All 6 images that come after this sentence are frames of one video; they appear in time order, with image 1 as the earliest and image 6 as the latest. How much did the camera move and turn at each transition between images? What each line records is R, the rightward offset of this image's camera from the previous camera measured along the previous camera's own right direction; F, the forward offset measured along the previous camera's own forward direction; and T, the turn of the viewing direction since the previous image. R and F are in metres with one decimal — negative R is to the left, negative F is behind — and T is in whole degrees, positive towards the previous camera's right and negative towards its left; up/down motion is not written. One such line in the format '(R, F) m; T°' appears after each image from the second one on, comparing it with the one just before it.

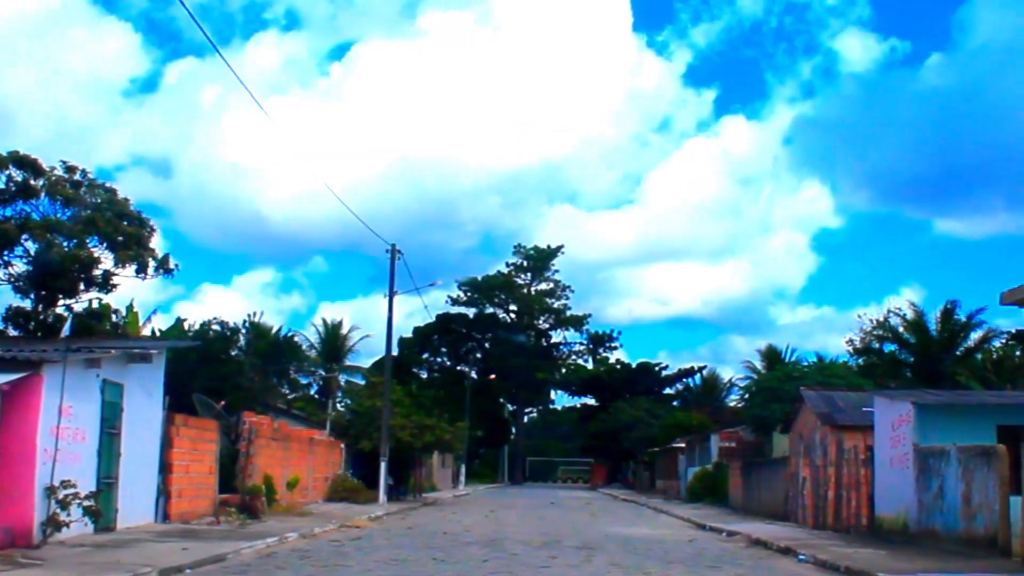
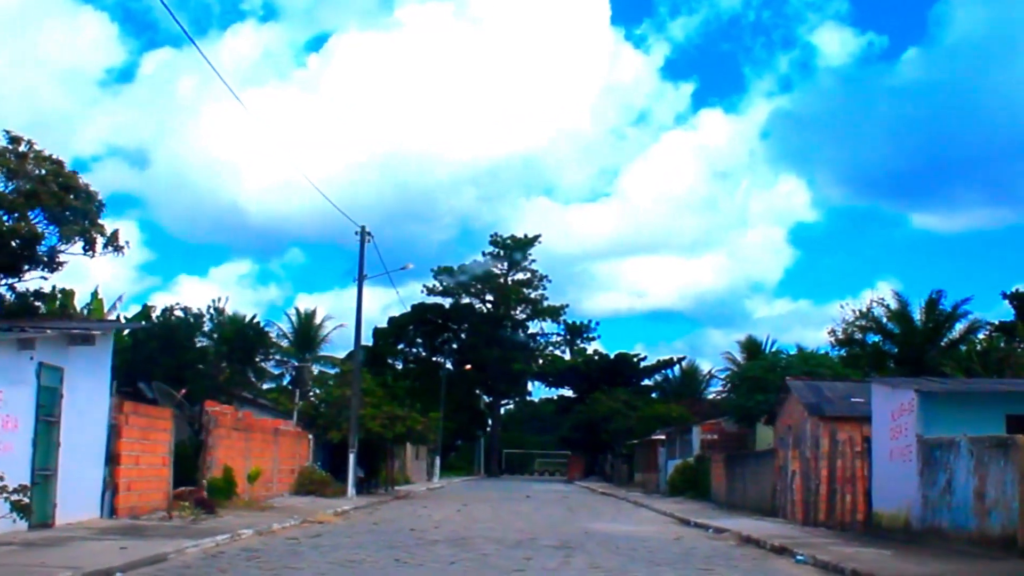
(+0.1, +1.6) m; +1°
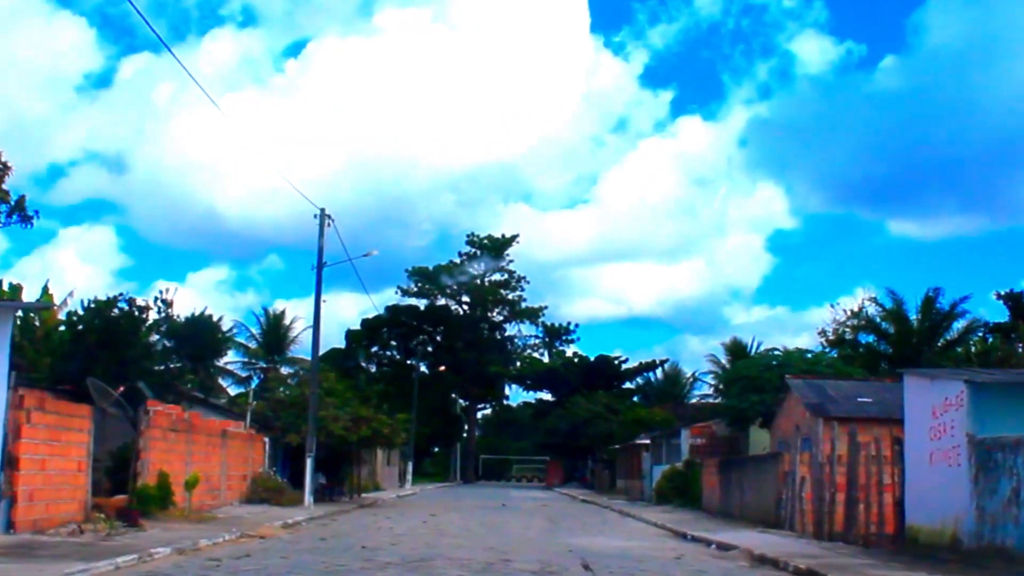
(+0.1, +3.3) m; +1°
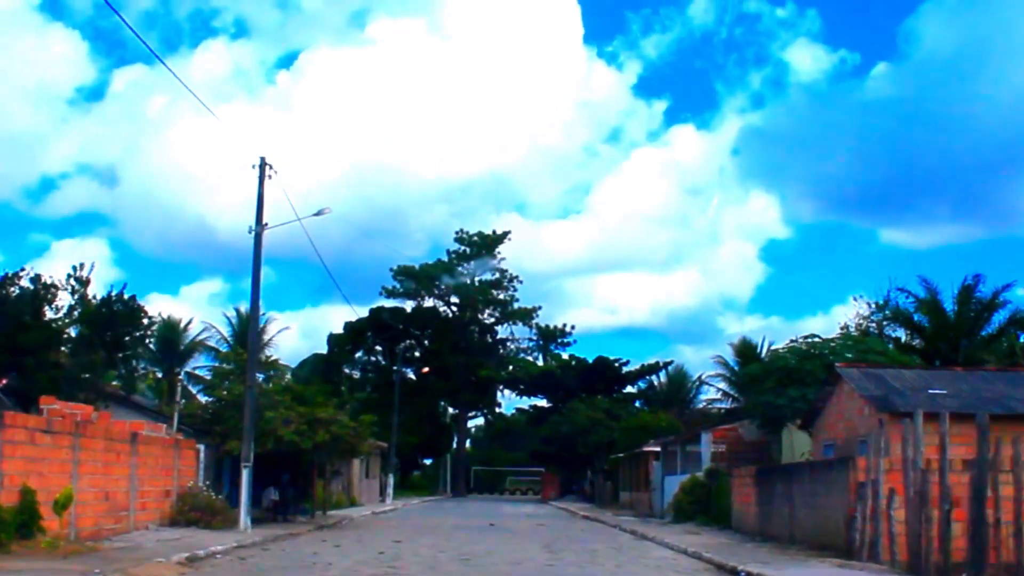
(+0.1, +6.7) m; 0°
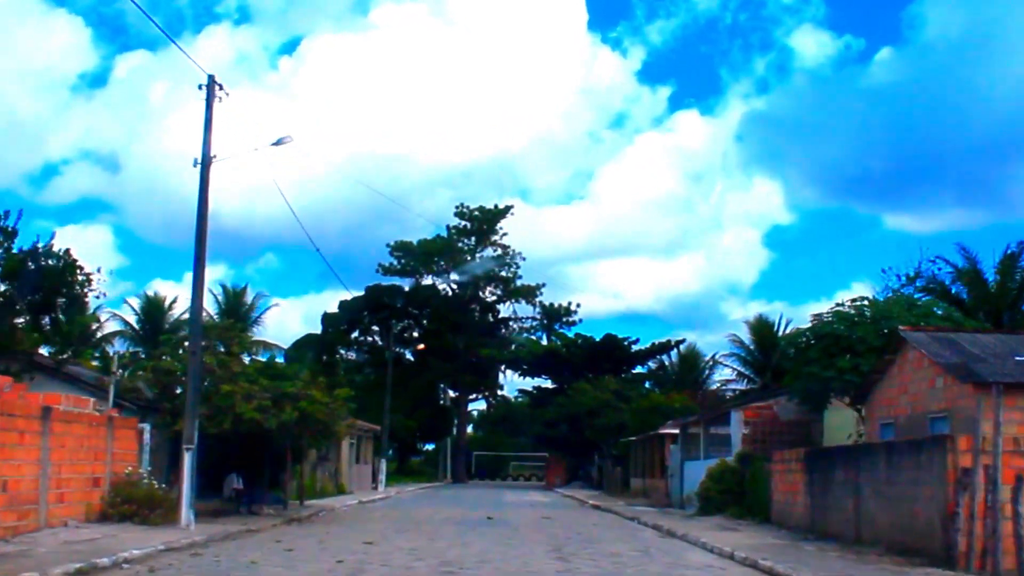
(0.0, +4.7) m; 0°
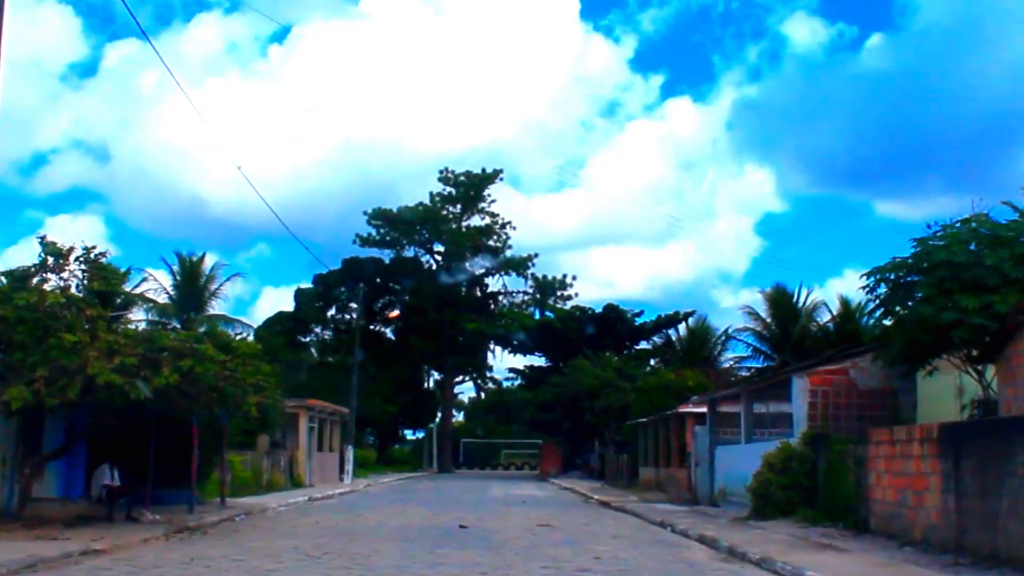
(+0.1, +8.4) m; 0°
